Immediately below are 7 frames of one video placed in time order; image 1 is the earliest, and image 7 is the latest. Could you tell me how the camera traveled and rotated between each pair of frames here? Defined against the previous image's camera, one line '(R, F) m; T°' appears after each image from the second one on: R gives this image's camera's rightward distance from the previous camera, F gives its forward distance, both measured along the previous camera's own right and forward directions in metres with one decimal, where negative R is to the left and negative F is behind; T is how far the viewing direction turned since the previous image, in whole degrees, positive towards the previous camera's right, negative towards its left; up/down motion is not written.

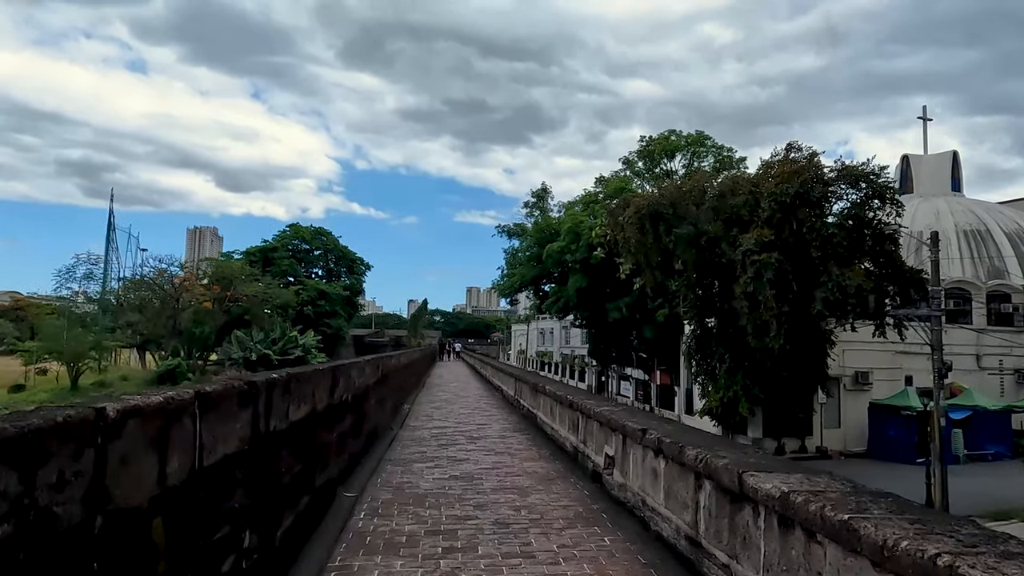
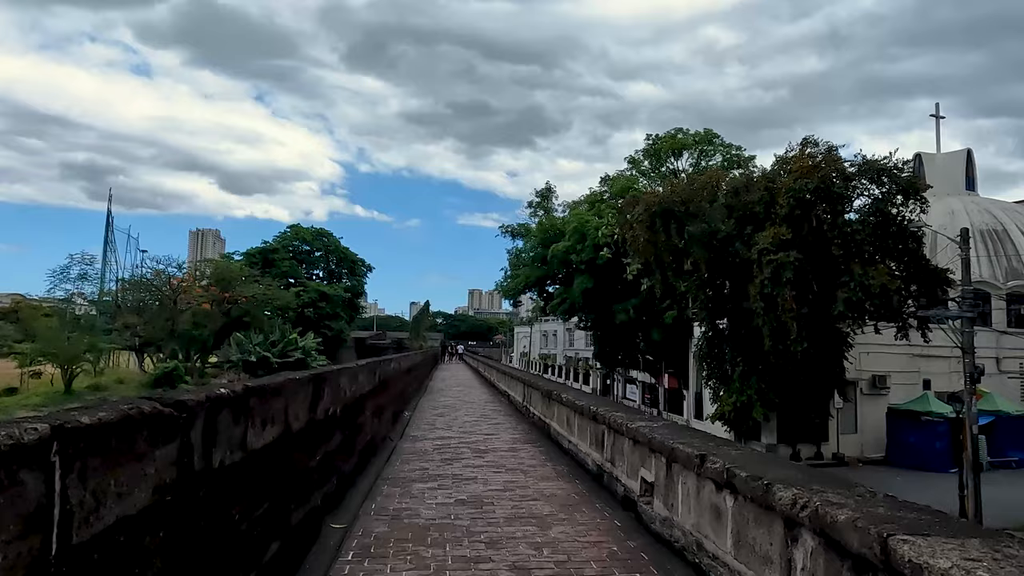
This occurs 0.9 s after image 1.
(-0.1, +0.6) m; 0°
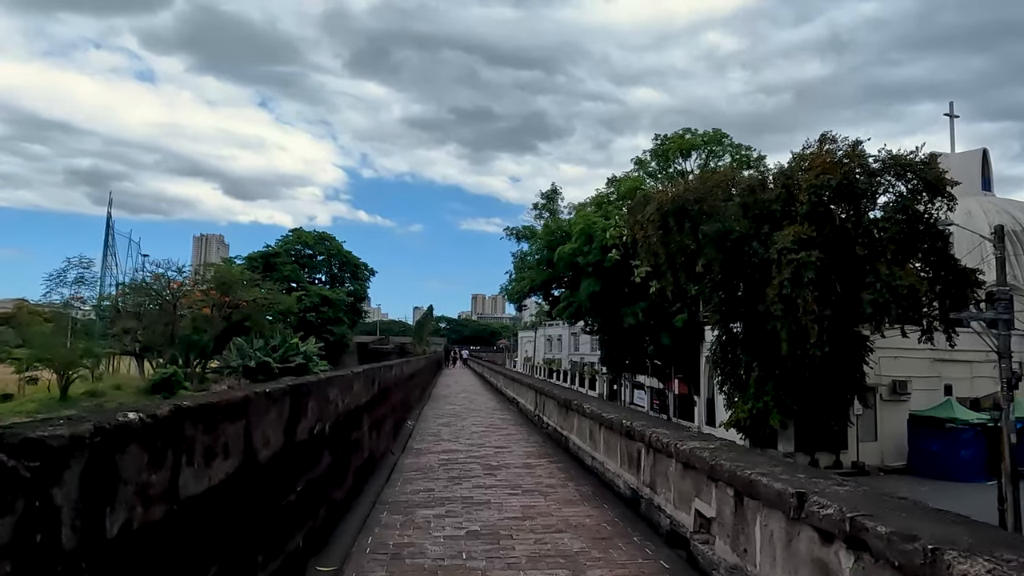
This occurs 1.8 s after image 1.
(-0.1, +0.5) m; 0°
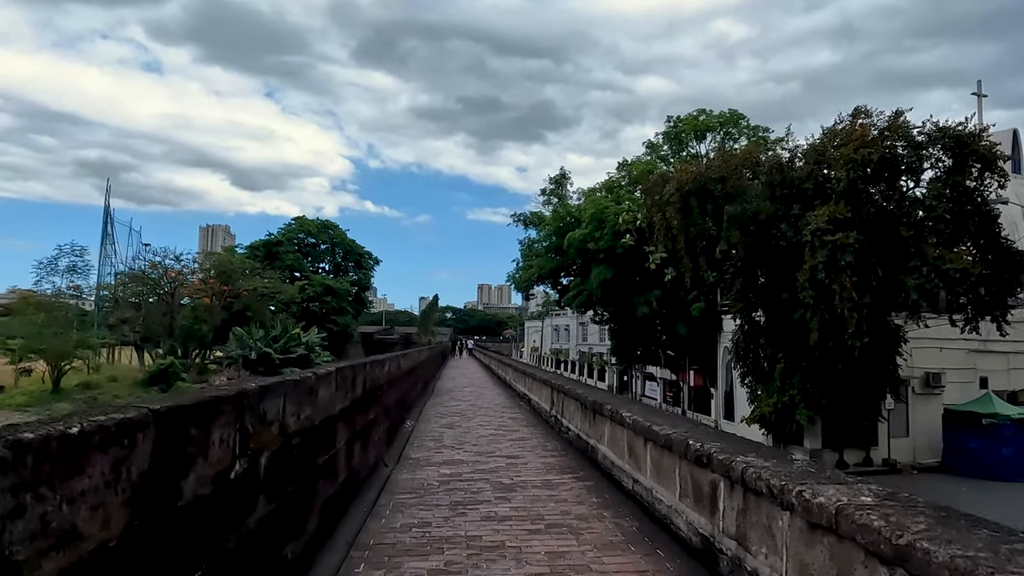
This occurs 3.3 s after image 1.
(-0.1, +0.9) m; -1°
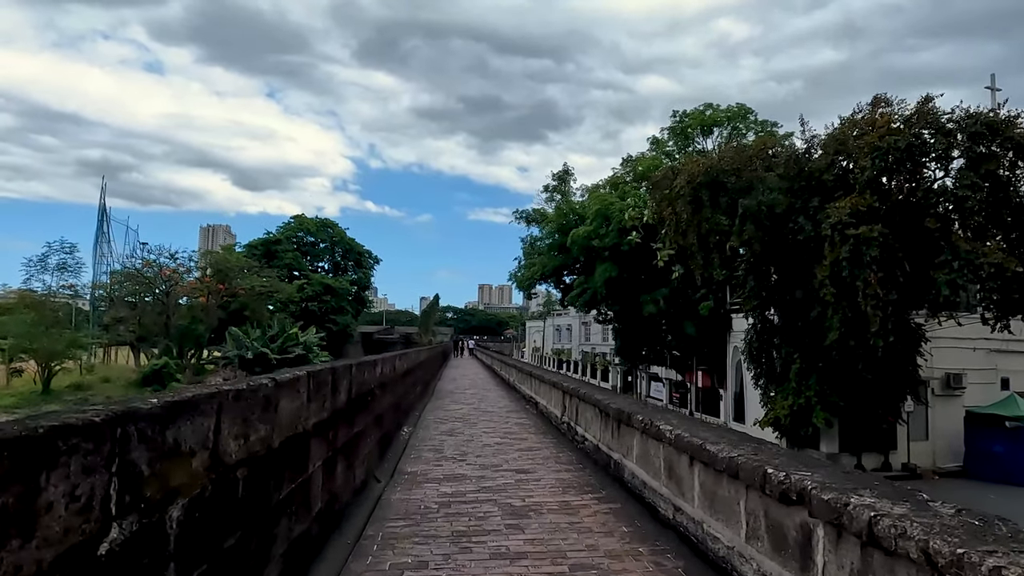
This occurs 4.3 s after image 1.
(-0.1, +0.6) m; 0°
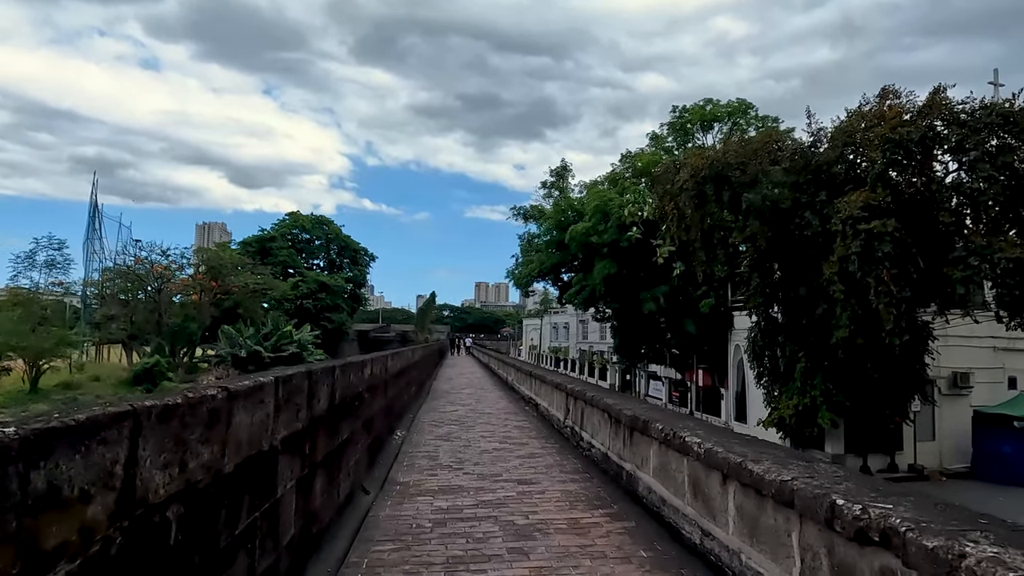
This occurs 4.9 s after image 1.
(0.0, +0.4) m; 0°
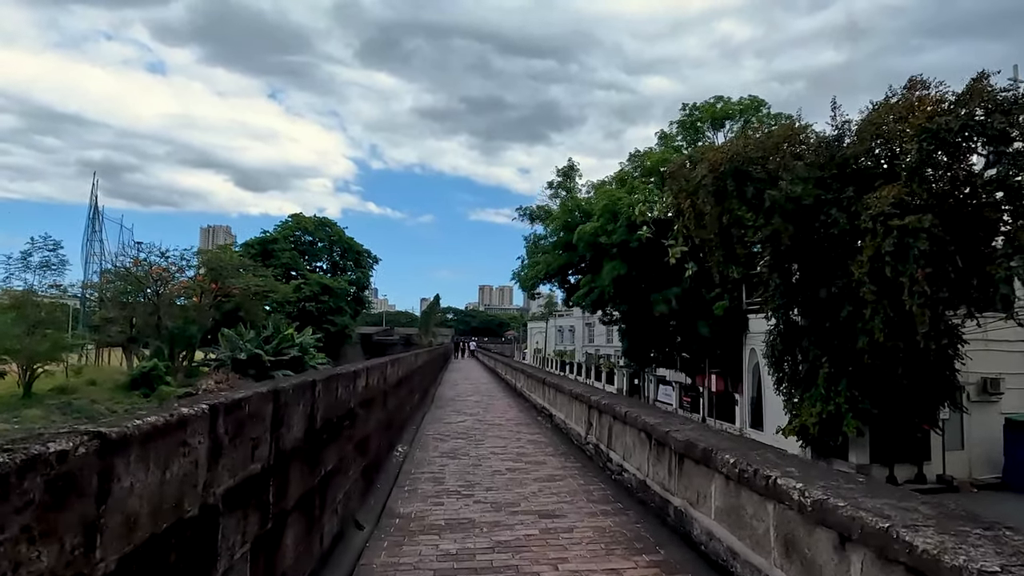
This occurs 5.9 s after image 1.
(-0.1, +0.6) m; 0°
